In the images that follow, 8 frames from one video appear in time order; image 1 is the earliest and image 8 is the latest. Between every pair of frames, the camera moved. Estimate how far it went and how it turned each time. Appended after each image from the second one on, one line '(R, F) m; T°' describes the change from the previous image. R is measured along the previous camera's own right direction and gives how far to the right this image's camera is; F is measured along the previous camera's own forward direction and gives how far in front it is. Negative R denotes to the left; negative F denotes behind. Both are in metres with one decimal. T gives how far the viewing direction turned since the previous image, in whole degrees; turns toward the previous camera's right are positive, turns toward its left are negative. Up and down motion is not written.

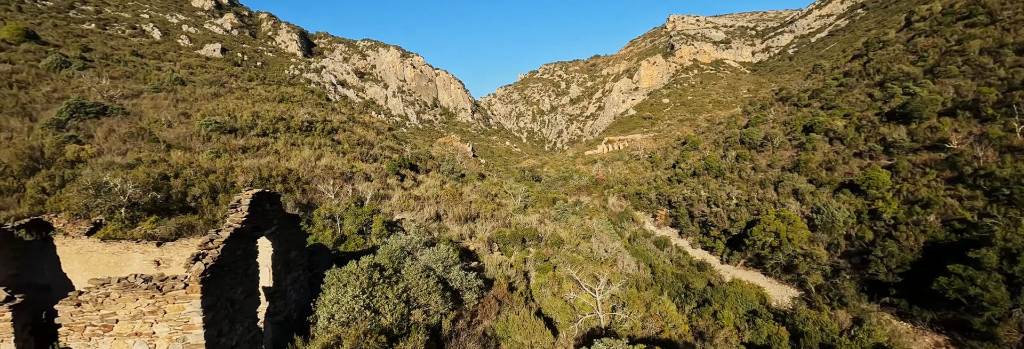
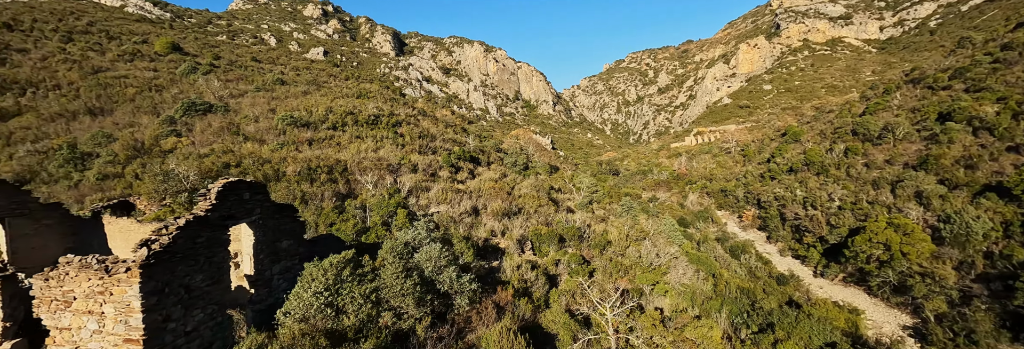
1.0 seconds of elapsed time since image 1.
(+1.3, +0.9) m; -12°
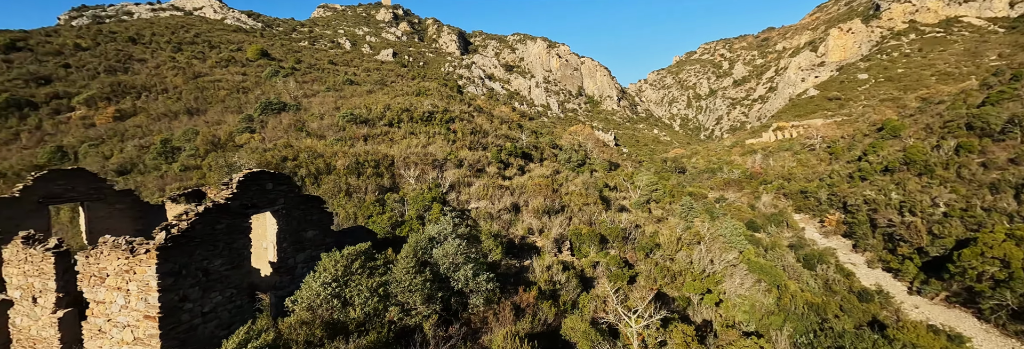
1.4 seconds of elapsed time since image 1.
(+0.7, +0.3) m; -9°
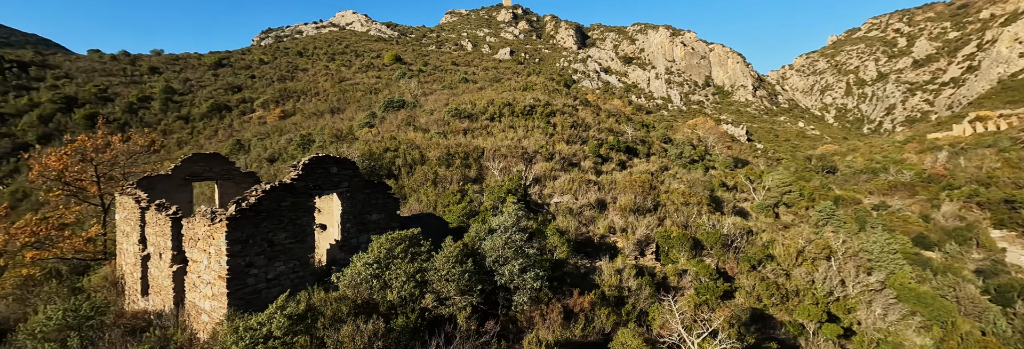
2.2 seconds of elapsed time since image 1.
(+0.9, +0.5) m; -16°
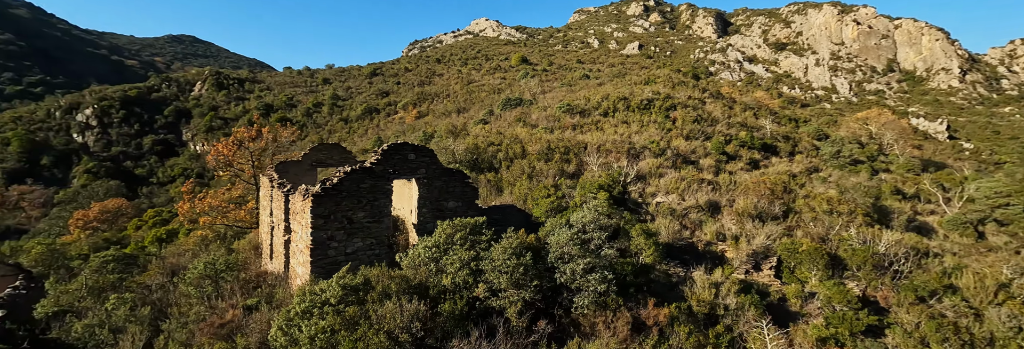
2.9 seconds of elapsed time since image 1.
(+0.8, +0.4) m; -17°
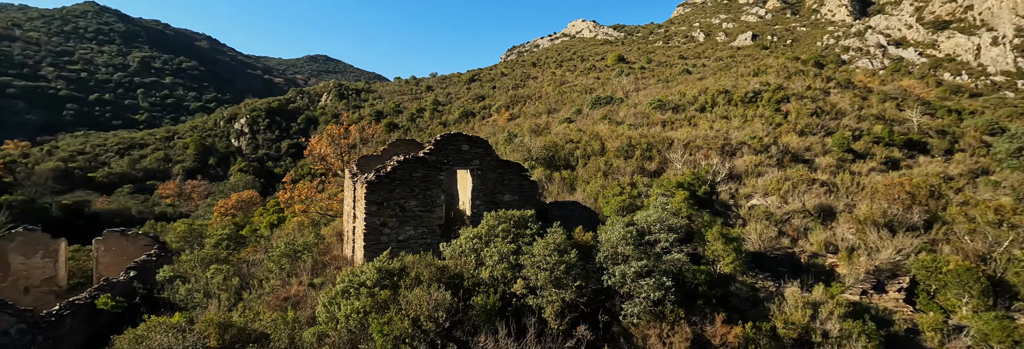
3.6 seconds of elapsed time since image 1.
(+0.6, +0.4) m; -13°
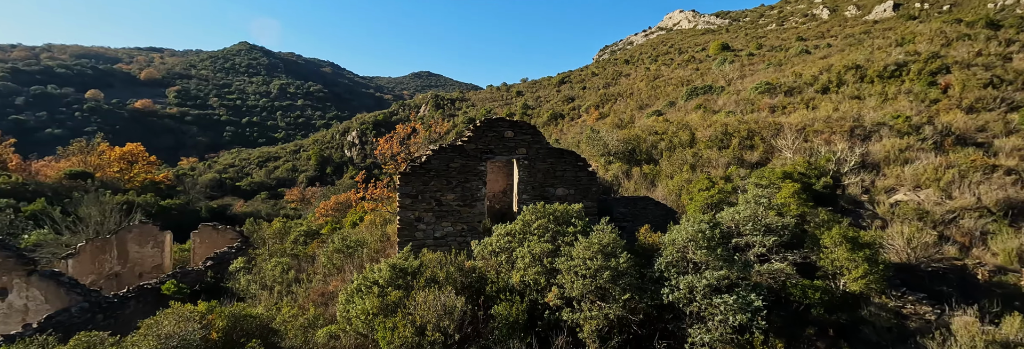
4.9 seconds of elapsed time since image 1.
(+0.6, +0.9) m; -13°
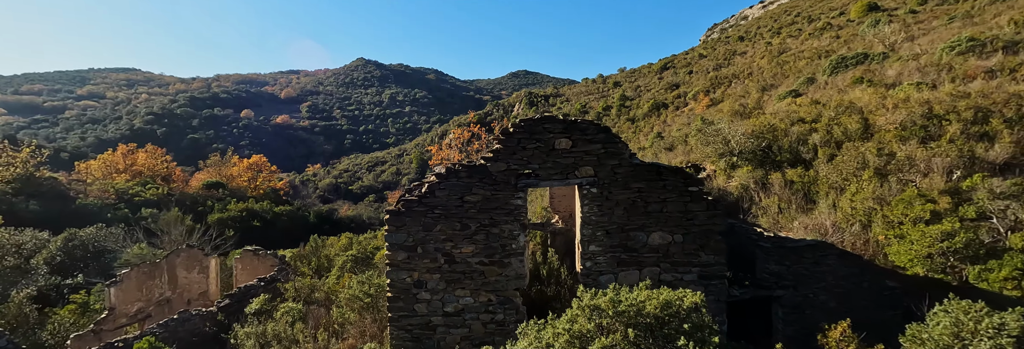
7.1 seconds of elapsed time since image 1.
(+0.4, +2.3) m; -14°
